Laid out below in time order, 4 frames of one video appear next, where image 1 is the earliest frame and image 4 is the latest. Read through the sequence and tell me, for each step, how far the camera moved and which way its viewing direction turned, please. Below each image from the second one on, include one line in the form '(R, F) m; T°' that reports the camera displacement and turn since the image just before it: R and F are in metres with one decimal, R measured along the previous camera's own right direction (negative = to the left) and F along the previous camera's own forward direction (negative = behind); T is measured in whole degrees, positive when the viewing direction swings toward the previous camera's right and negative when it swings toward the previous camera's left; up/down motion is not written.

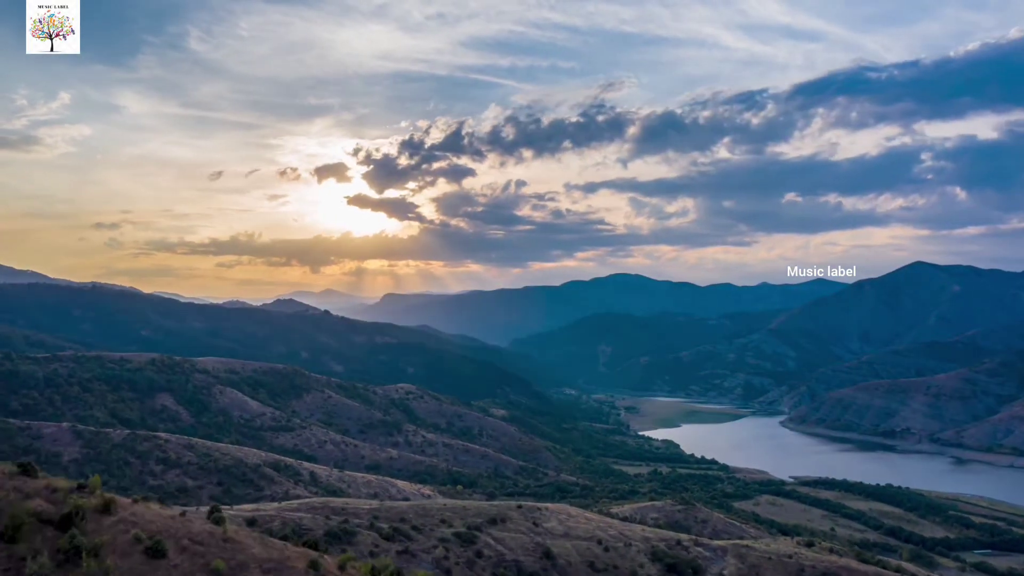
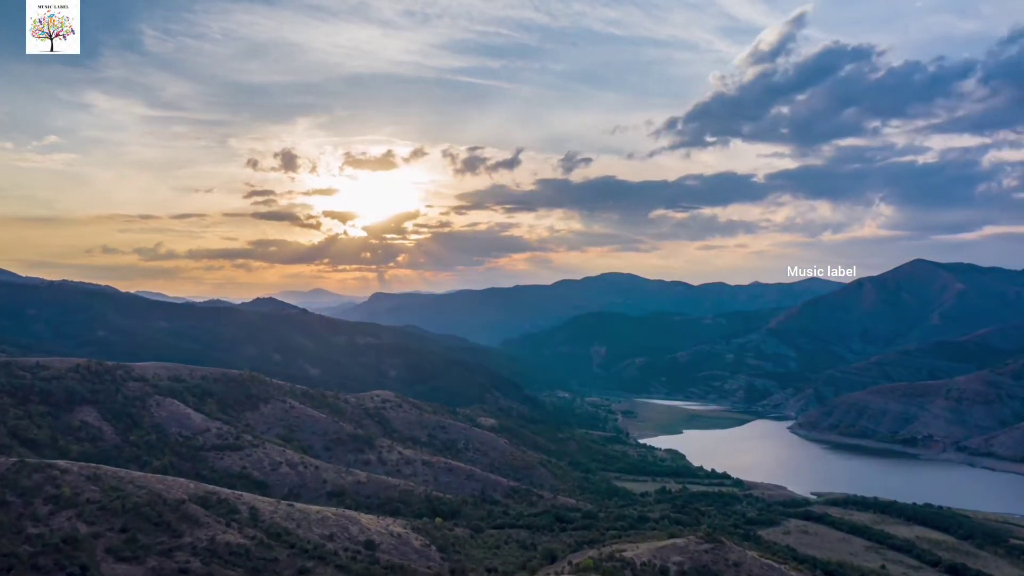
(0.0, +8.6) m; +1°
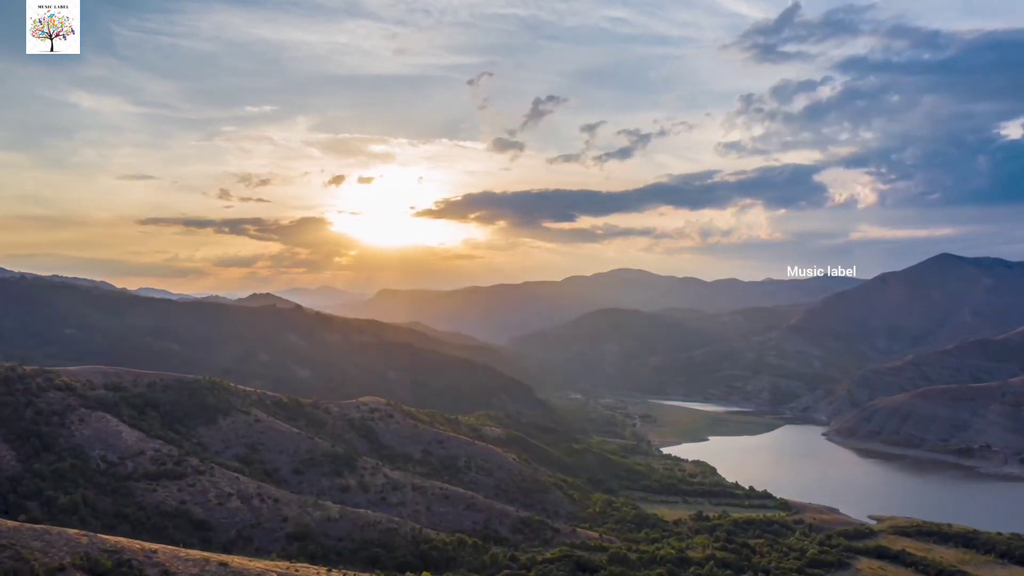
(-0.1, +9.9) m; -1°
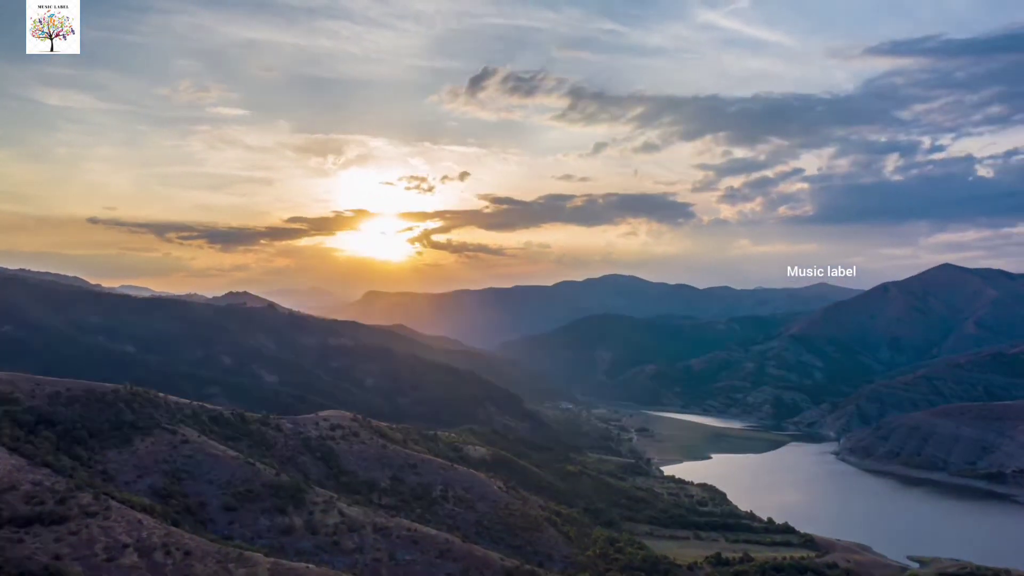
(+0.1, +8.6) m; +1°
